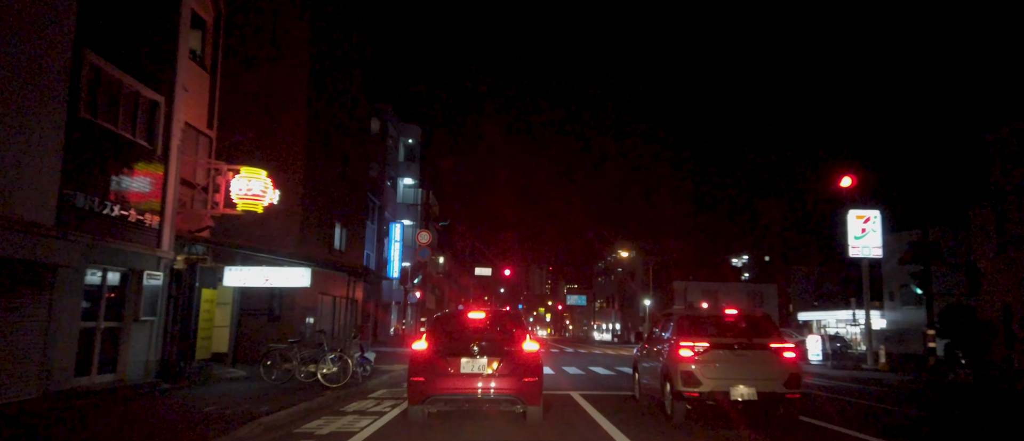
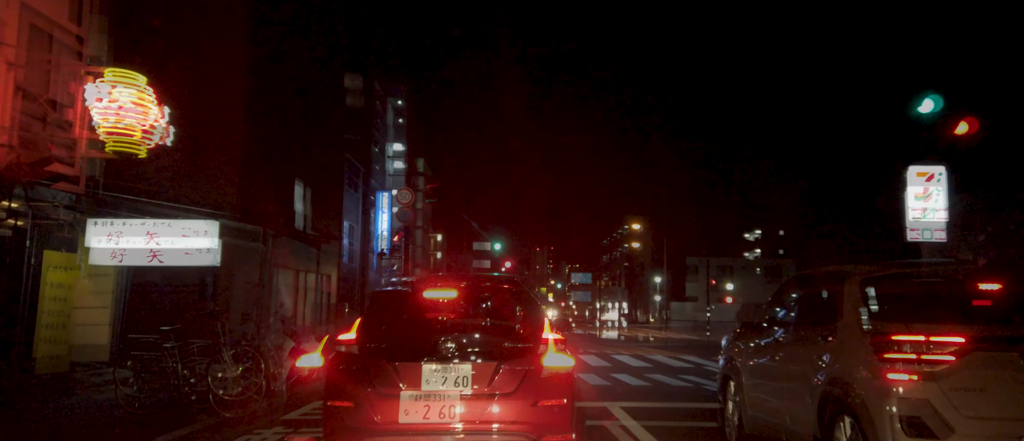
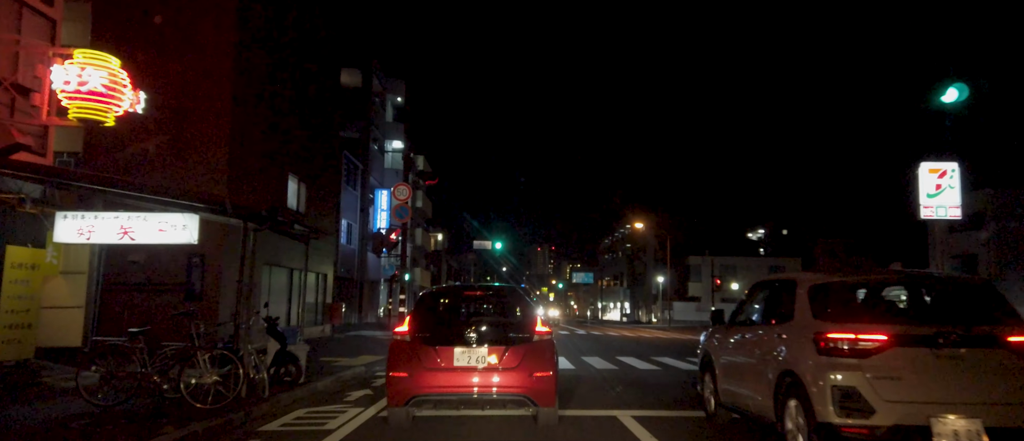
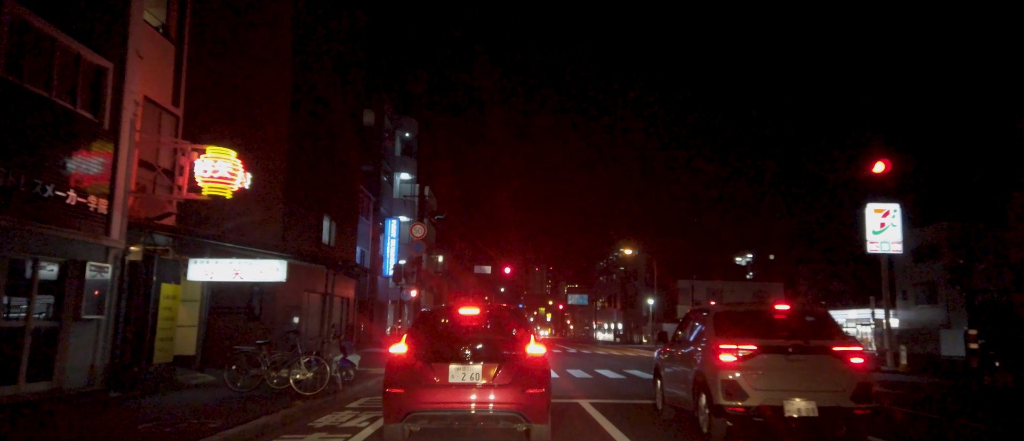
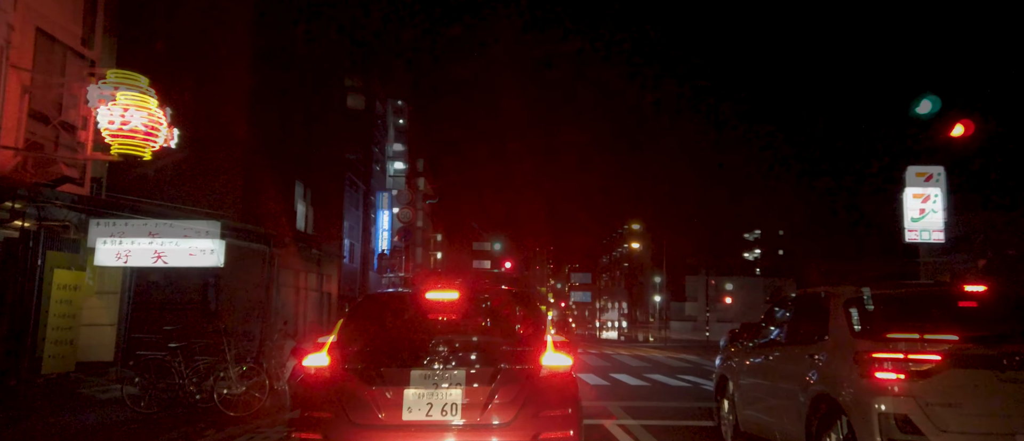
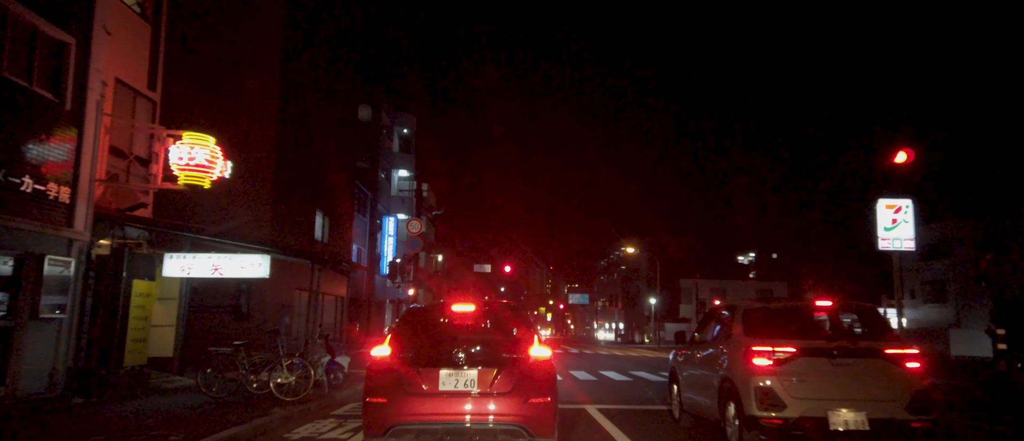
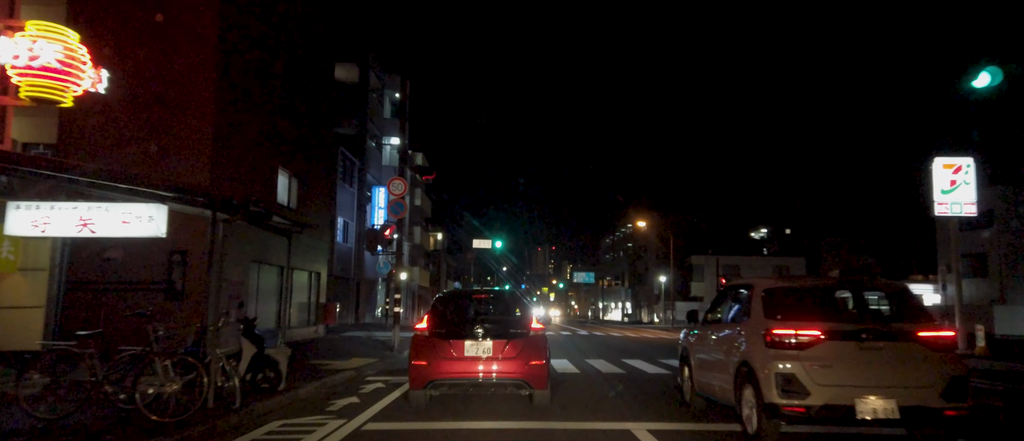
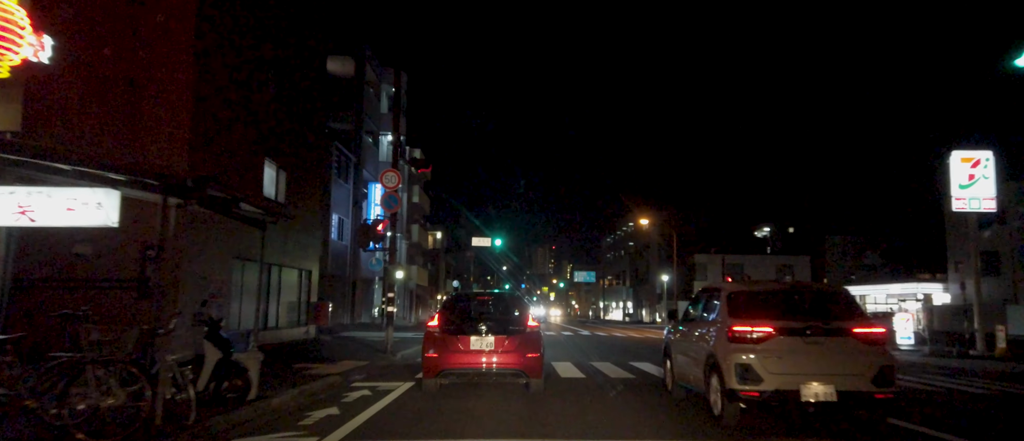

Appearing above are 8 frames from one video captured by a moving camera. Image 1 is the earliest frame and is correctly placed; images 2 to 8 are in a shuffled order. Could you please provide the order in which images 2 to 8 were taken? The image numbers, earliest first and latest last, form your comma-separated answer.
4, 6, 5, 2, 3, 7, 8
